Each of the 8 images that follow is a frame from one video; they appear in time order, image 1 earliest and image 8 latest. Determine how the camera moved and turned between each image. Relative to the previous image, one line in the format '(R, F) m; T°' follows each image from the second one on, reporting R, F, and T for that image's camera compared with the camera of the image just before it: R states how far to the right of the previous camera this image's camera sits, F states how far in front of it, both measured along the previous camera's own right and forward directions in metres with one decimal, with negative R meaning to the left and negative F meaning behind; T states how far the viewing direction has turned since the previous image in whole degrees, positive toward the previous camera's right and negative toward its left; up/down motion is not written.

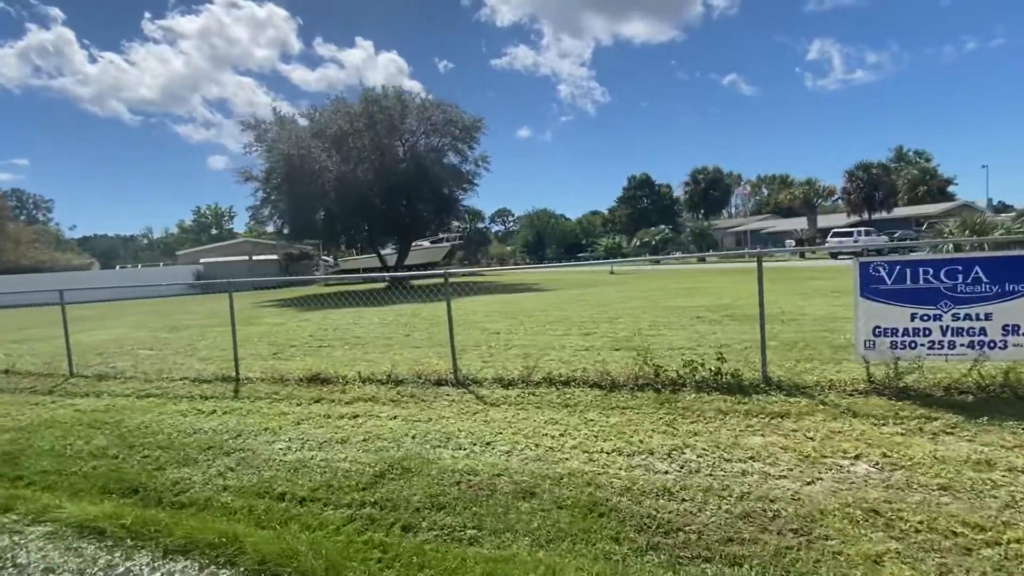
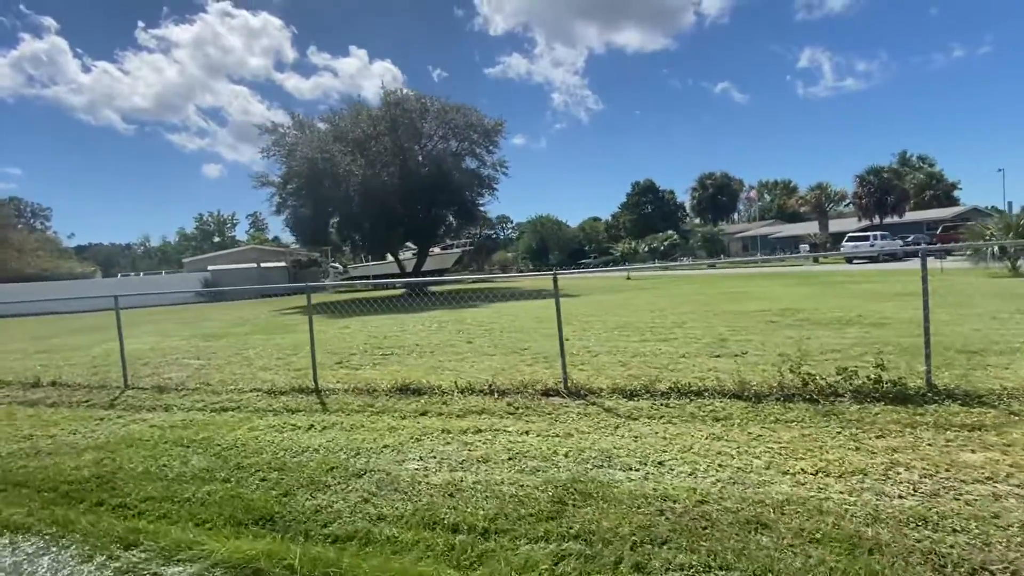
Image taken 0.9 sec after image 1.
(-1.2, +0.5) m; 0°
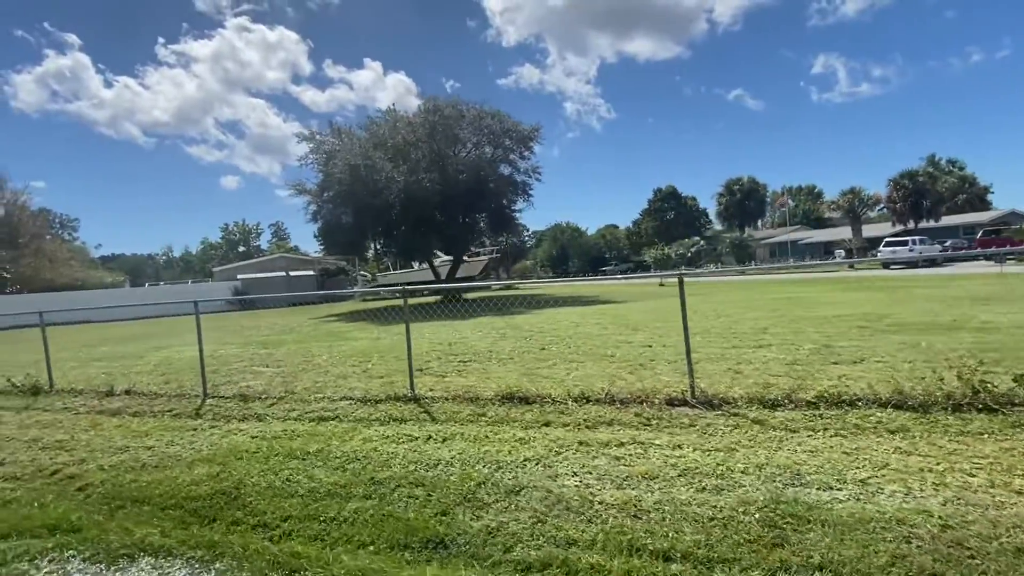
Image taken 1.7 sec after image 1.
(-1.0, +0.3) m; -1°
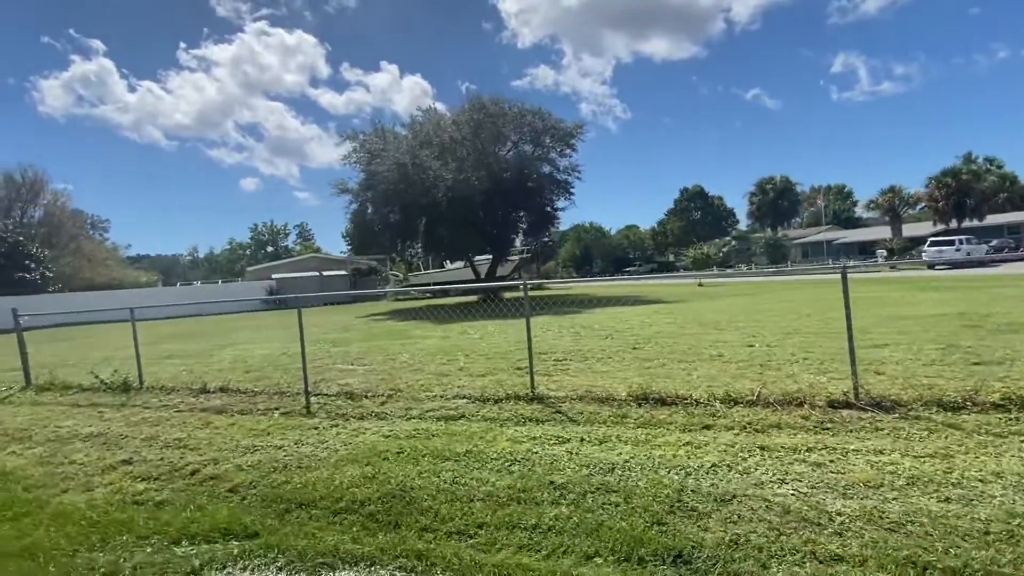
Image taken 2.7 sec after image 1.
(-1.1, +0.3) m; -2°
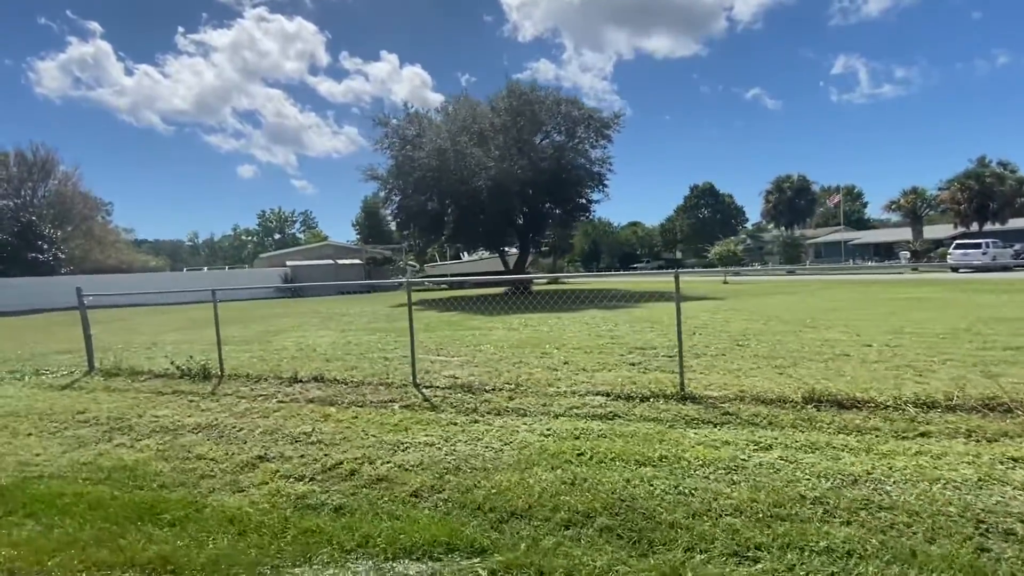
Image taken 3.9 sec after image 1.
(-1.4, +0.5) m; 0°
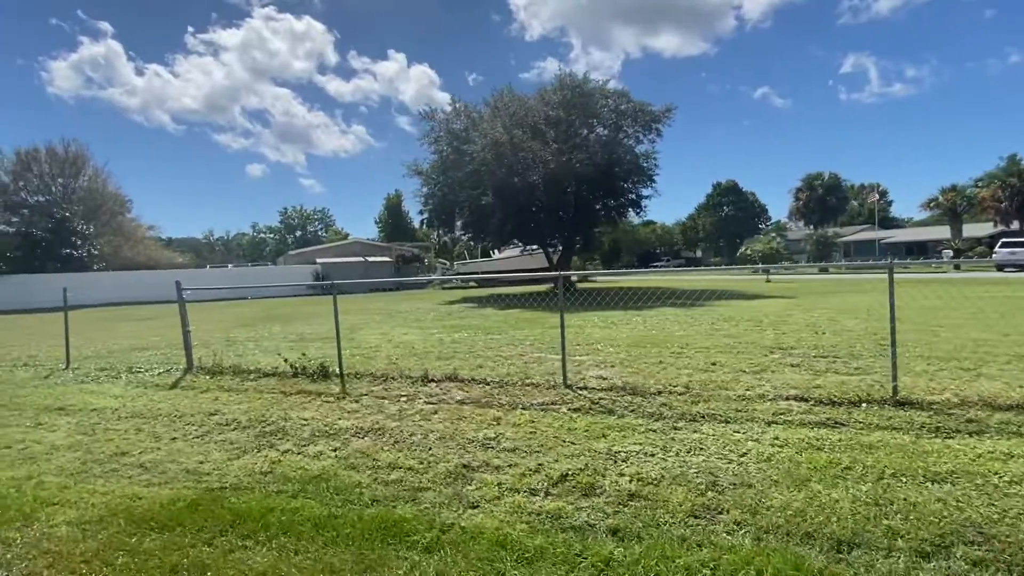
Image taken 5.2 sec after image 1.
(-1.6, +0.5) m; -1°
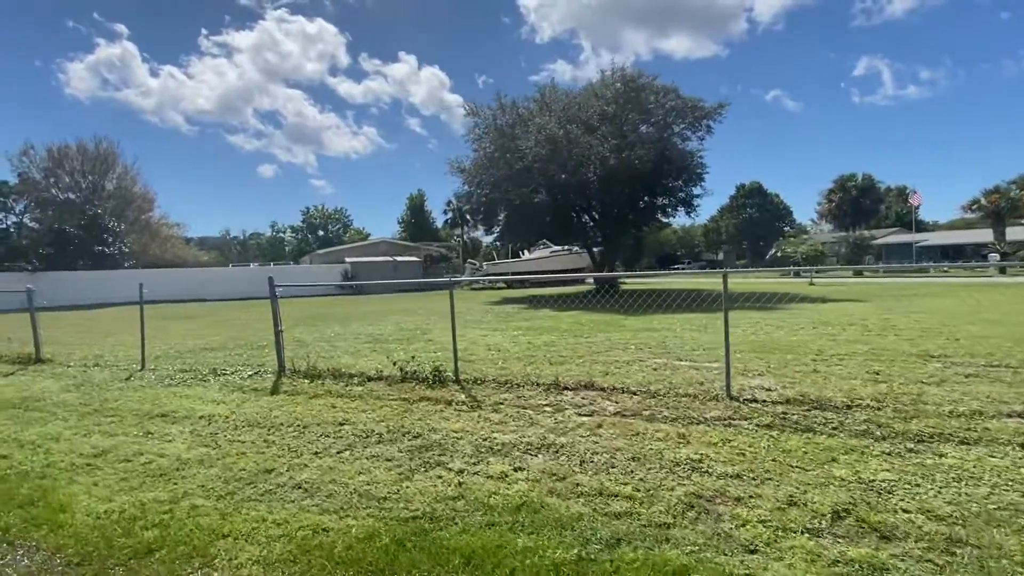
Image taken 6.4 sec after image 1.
(-1.4, +0.6) m; -1°
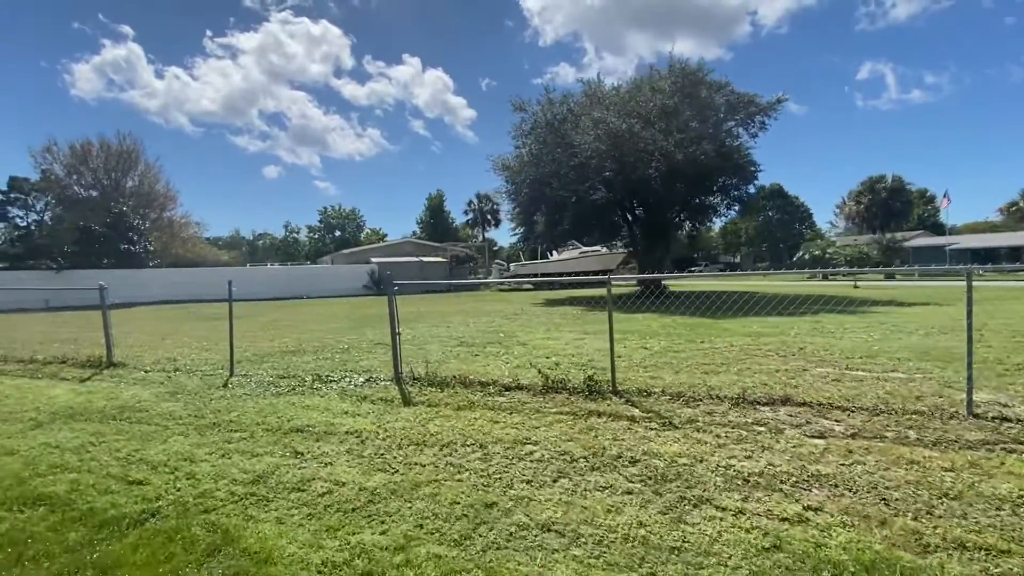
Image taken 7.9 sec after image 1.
(-1.6, +0.7) m; 0°
